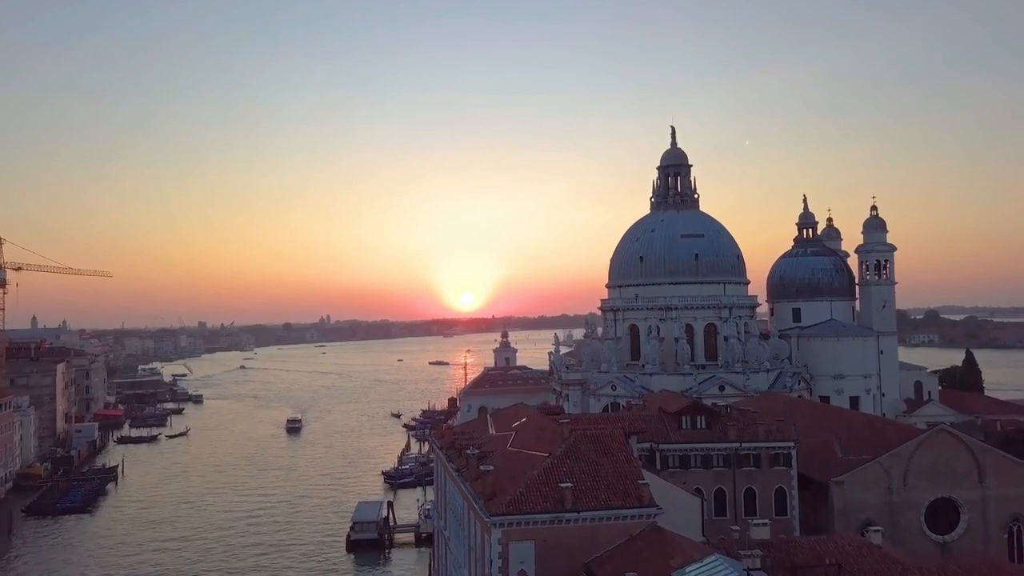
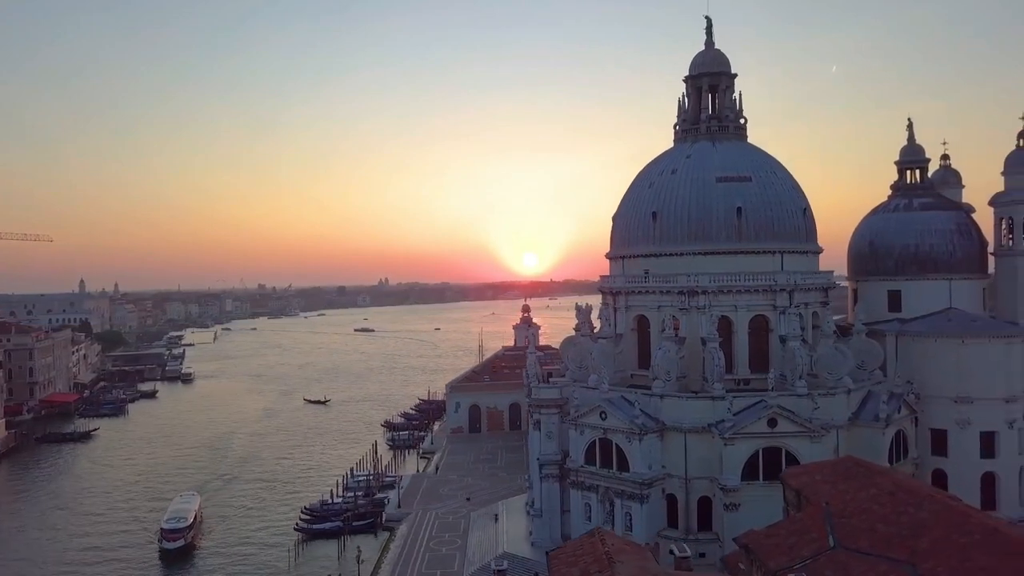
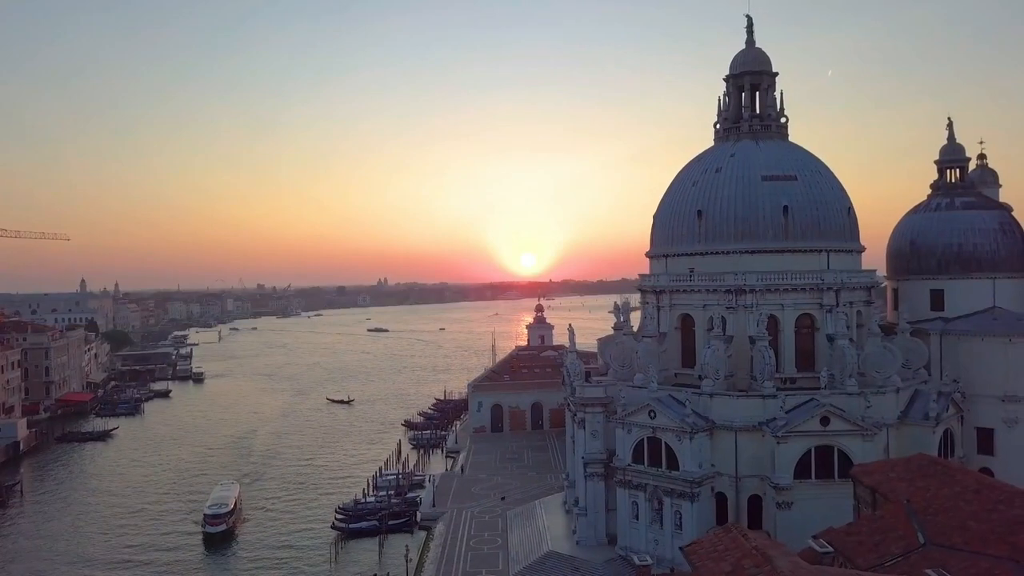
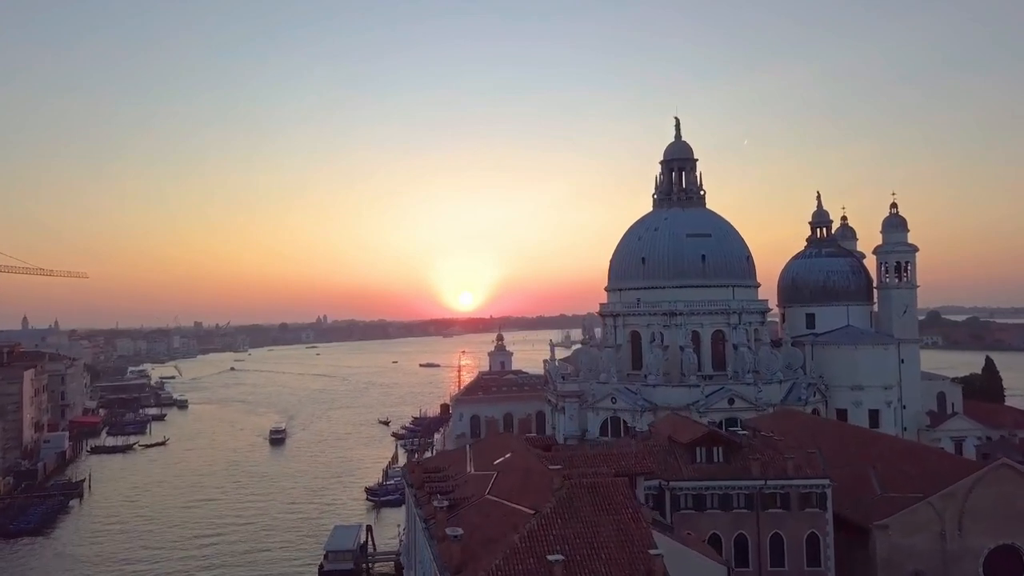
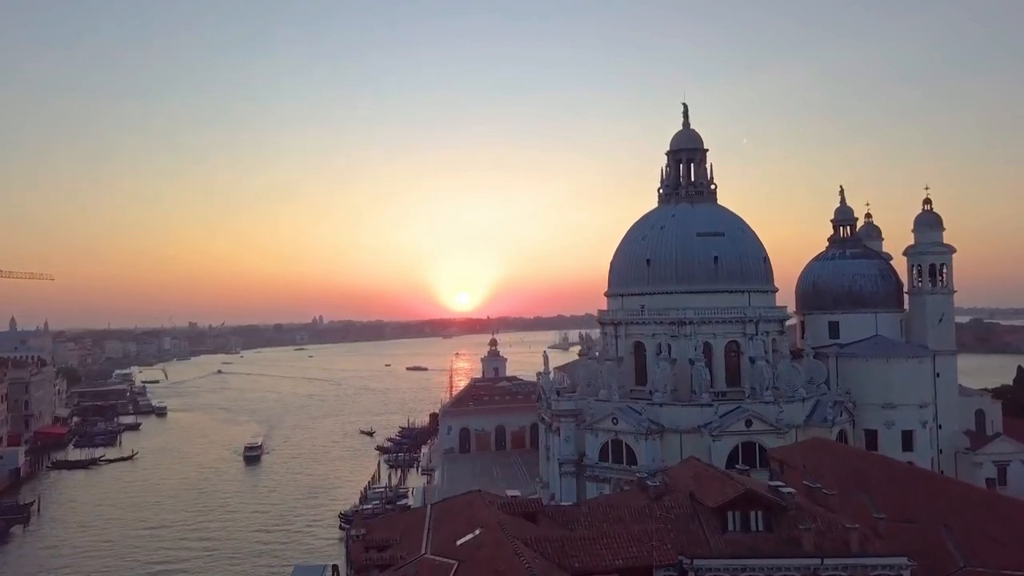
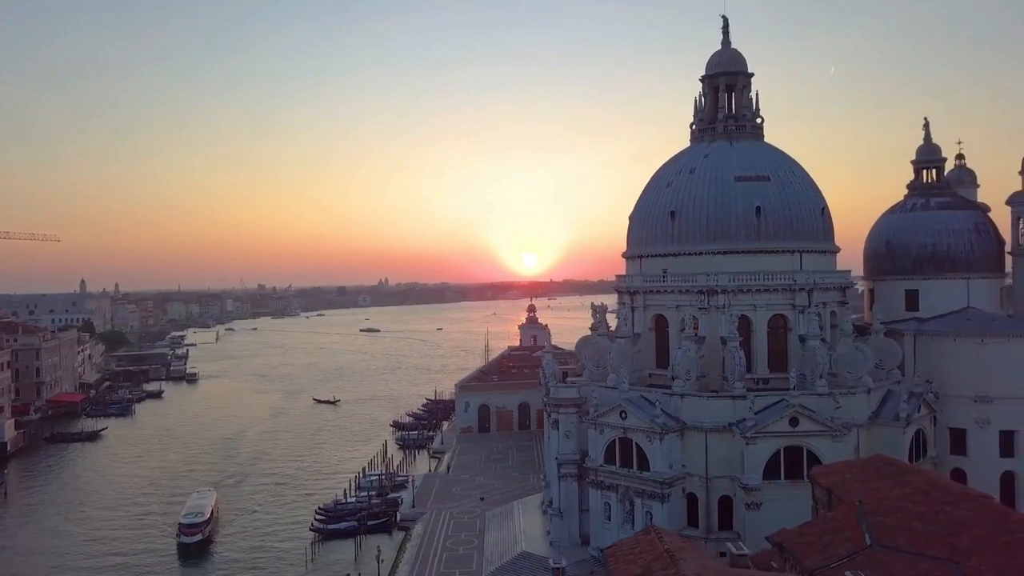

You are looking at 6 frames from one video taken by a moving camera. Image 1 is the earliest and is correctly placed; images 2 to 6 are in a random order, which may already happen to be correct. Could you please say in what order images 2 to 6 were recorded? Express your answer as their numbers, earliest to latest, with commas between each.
4, 5, 3, 6, 2
